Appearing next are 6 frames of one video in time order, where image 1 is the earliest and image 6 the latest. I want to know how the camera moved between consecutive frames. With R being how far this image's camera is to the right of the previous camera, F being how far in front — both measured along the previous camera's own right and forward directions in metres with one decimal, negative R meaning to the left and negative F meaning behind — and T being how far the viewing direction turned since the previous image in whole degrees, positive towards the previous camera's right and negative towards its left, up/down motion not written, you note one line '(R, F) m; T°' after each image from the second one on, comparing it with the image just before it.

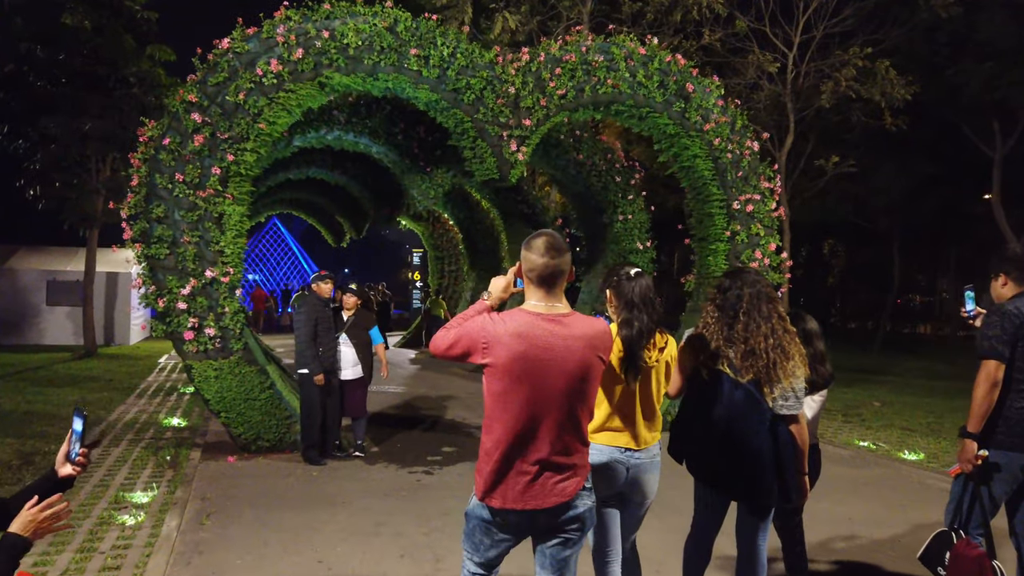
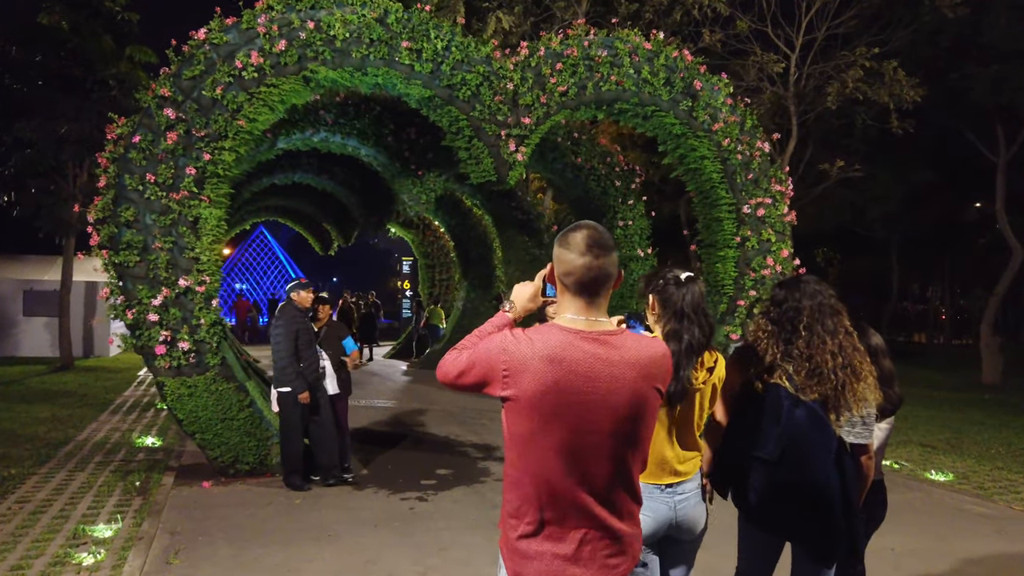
(-0.1, +0.6) m; +1°
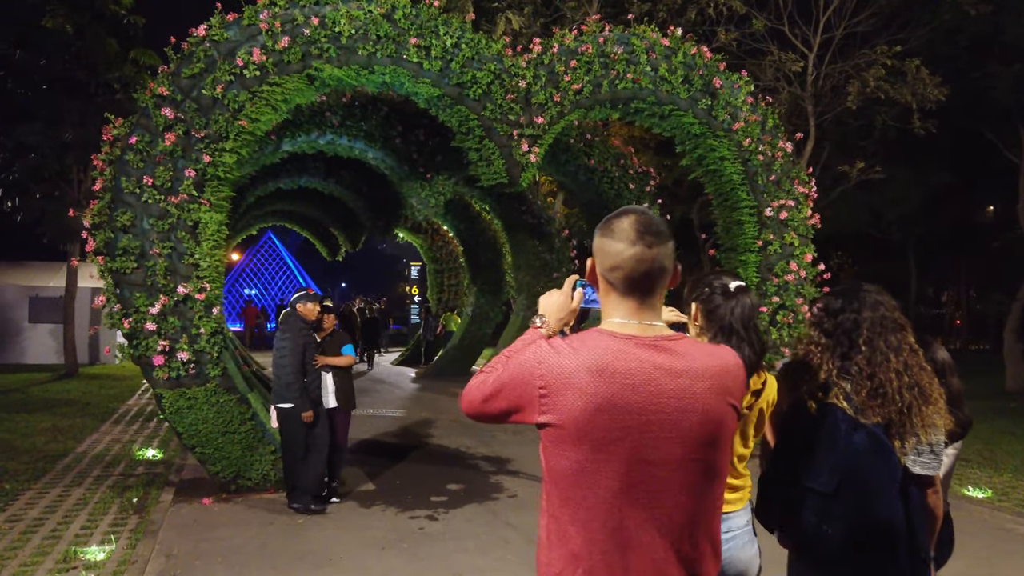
(-0.1, +0.4) m; -1°
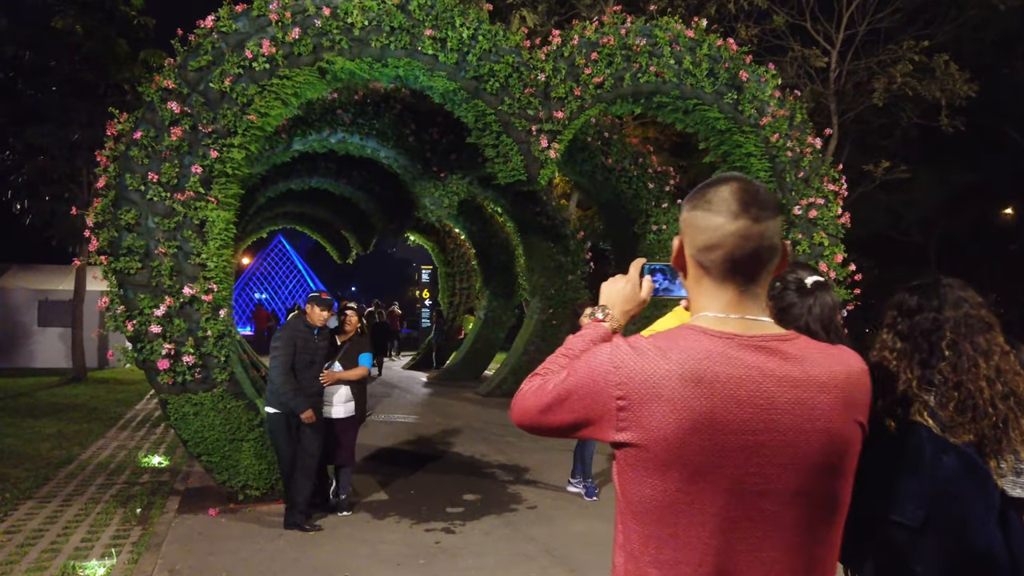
(-0.1, +0.3) m; -1°
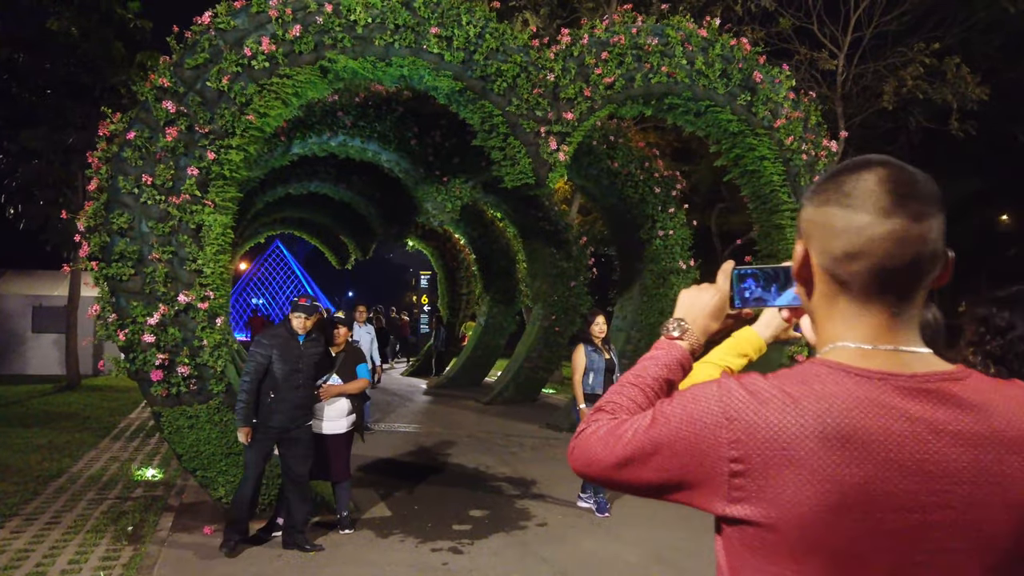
(-0.1, +0.3) m; 0°
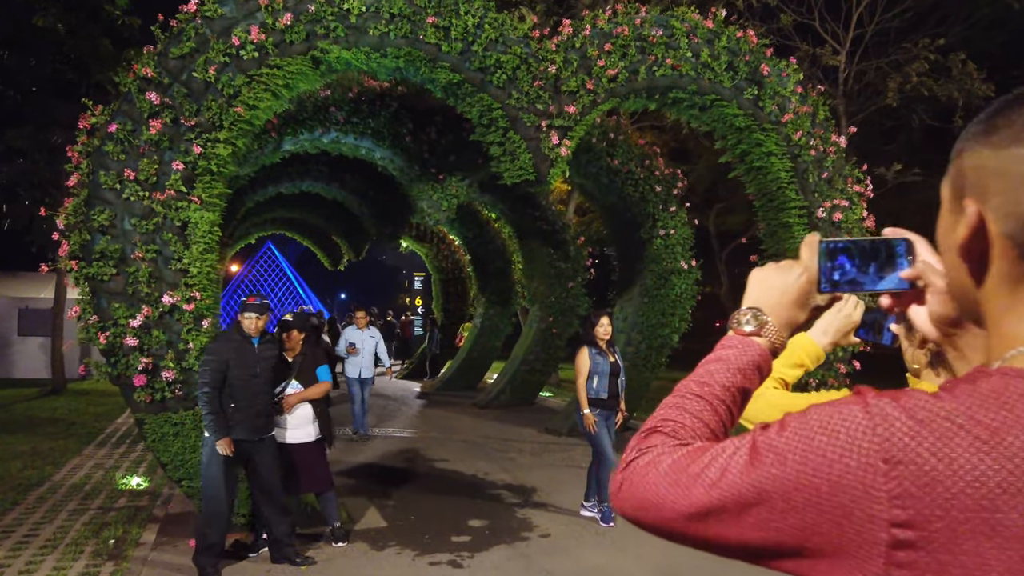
(-0.1, +0.3) m; +1°
